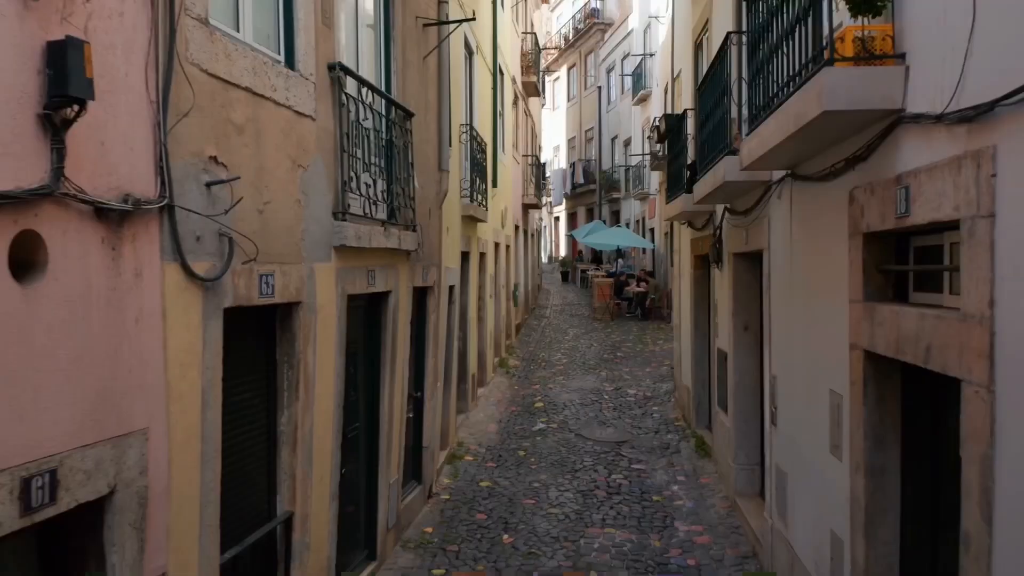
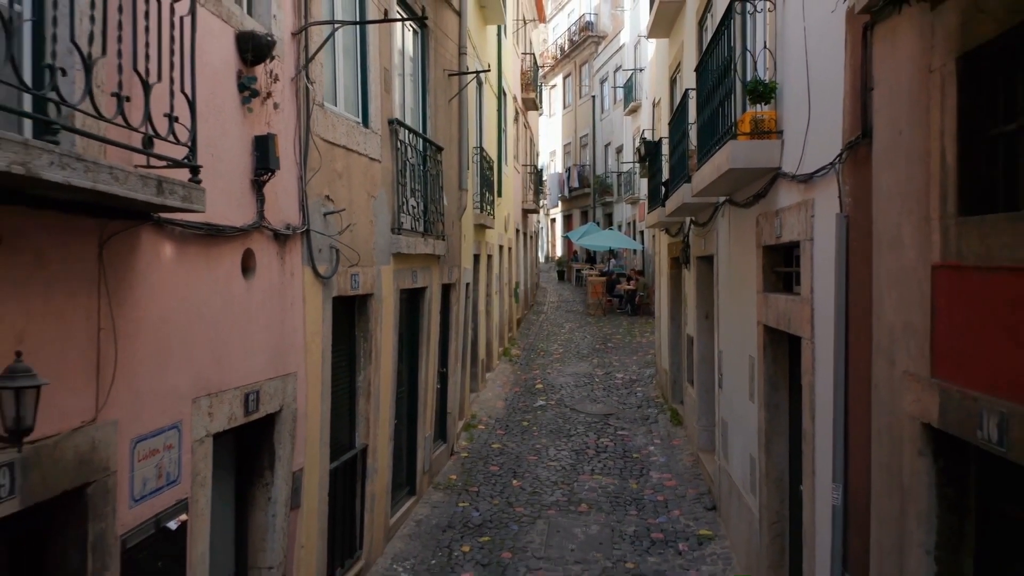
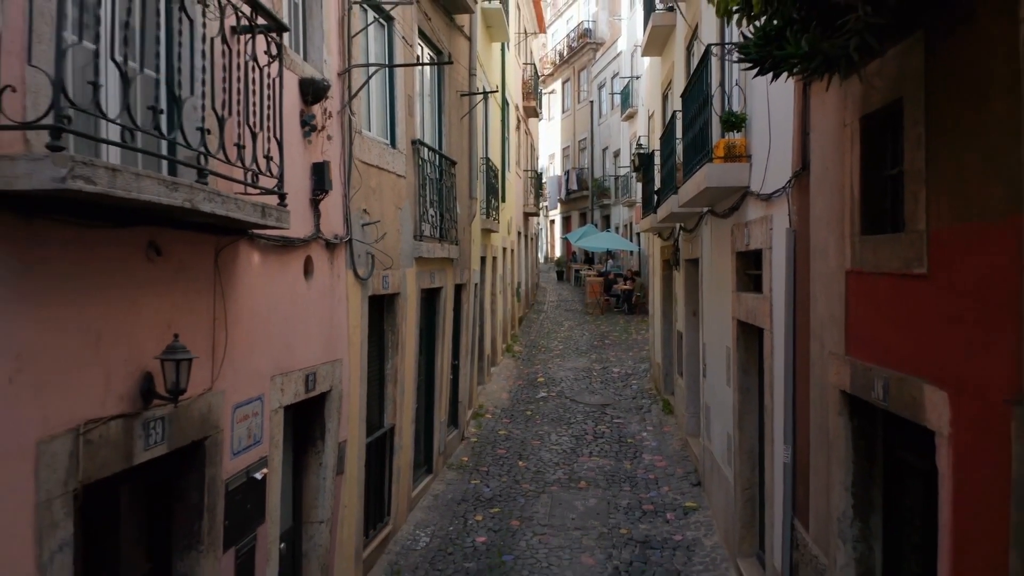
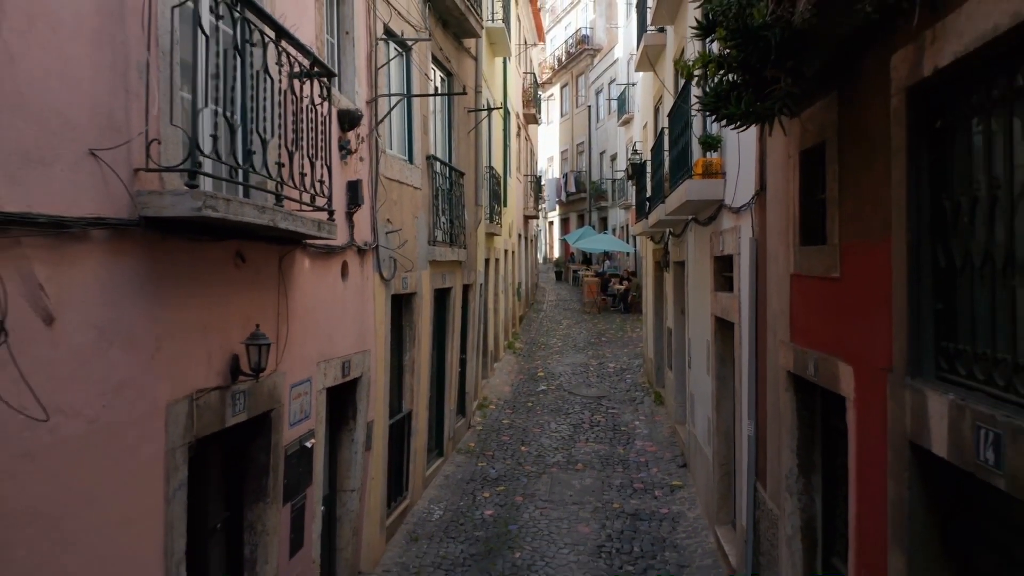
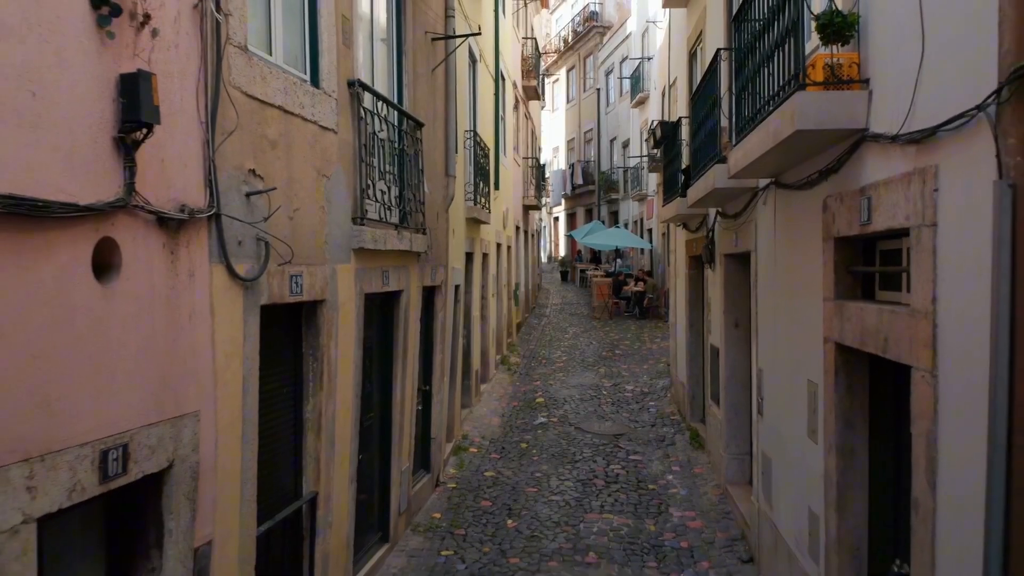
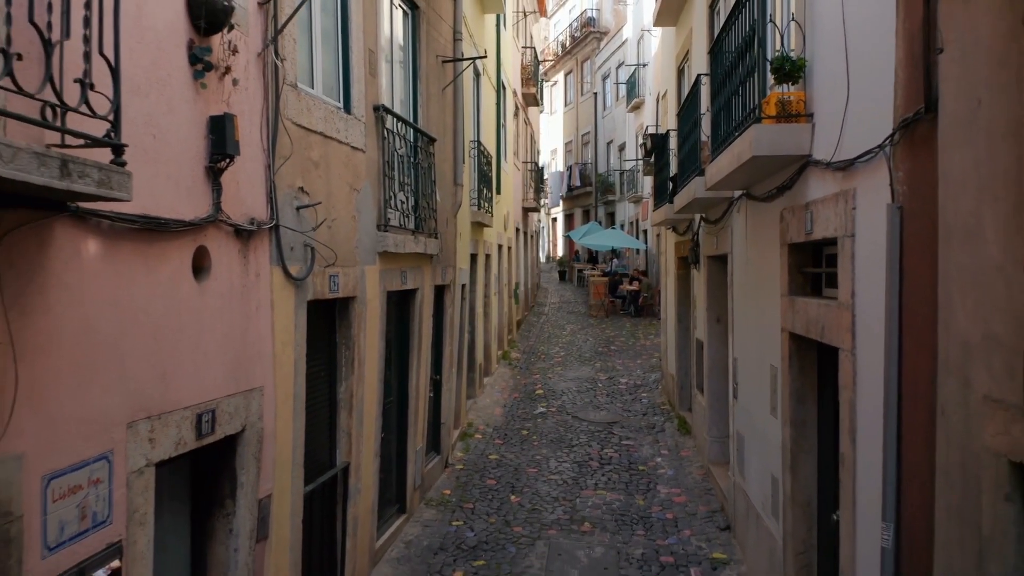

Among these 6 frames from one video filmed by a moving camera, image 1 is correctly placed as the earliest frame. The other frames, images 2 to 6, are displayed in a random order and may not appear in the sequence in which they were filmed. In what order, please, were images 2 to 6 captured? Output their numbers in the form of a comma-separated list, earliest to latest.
5, 6, 2, 3, 4
